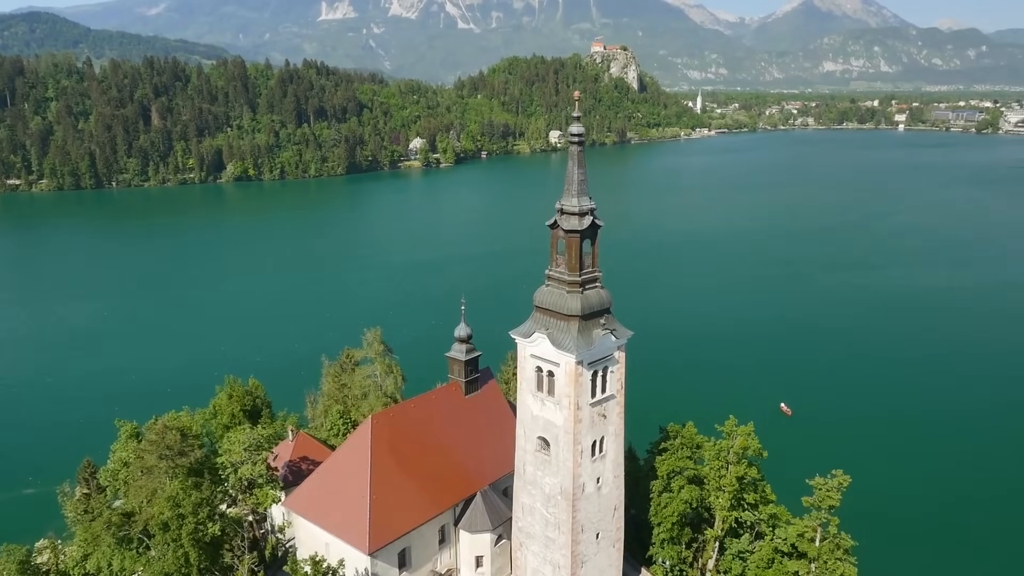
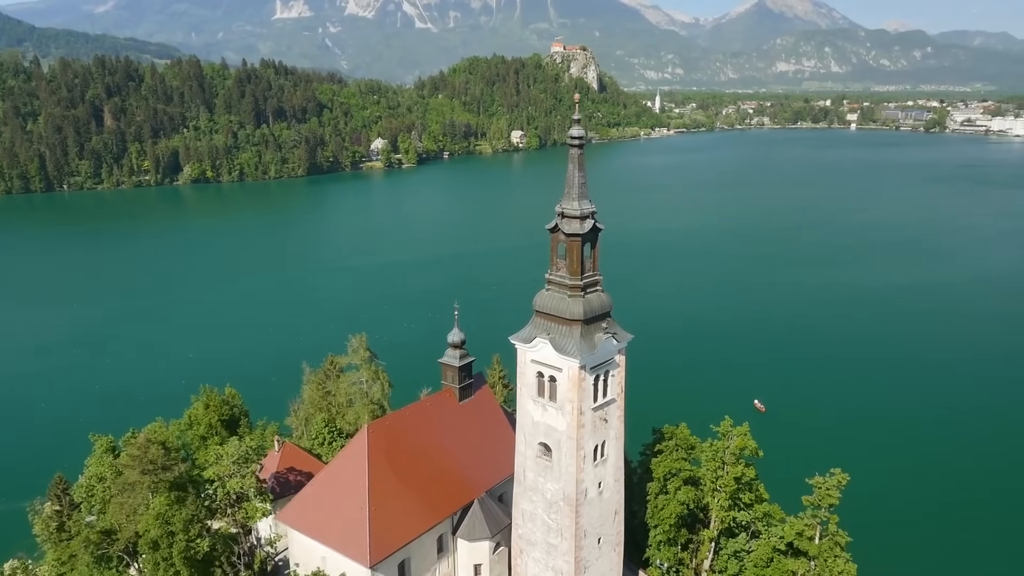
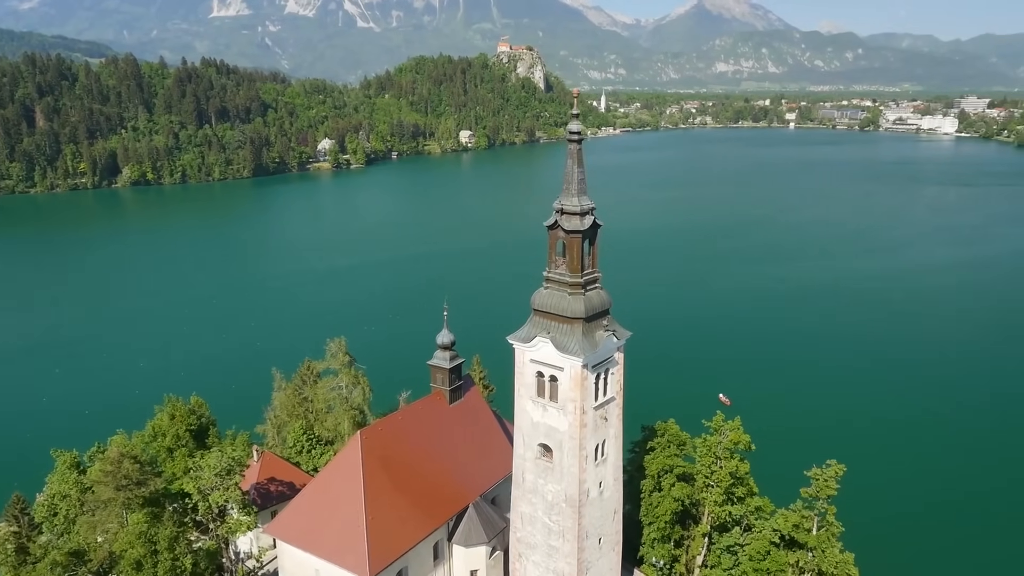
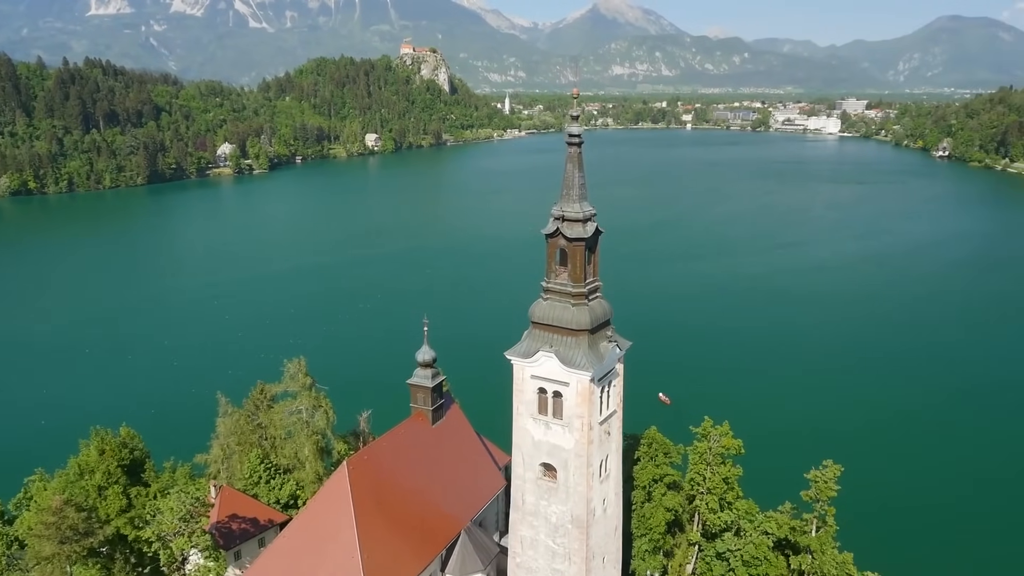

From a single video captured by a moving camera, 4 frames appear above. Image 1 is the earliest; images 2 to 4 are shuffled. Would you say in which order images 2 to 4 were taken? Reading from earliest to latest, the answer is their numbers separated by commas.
2, 3, 4
